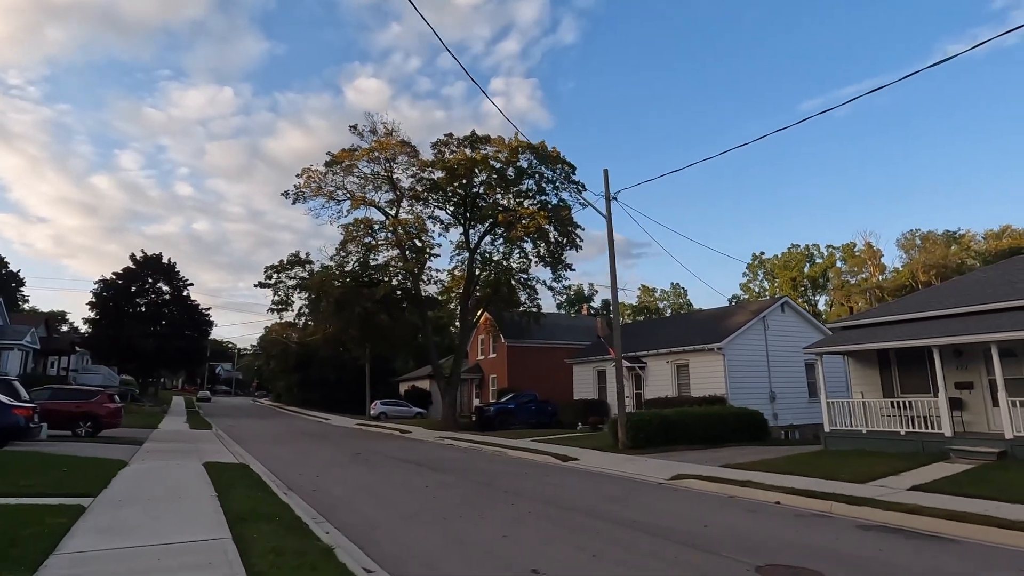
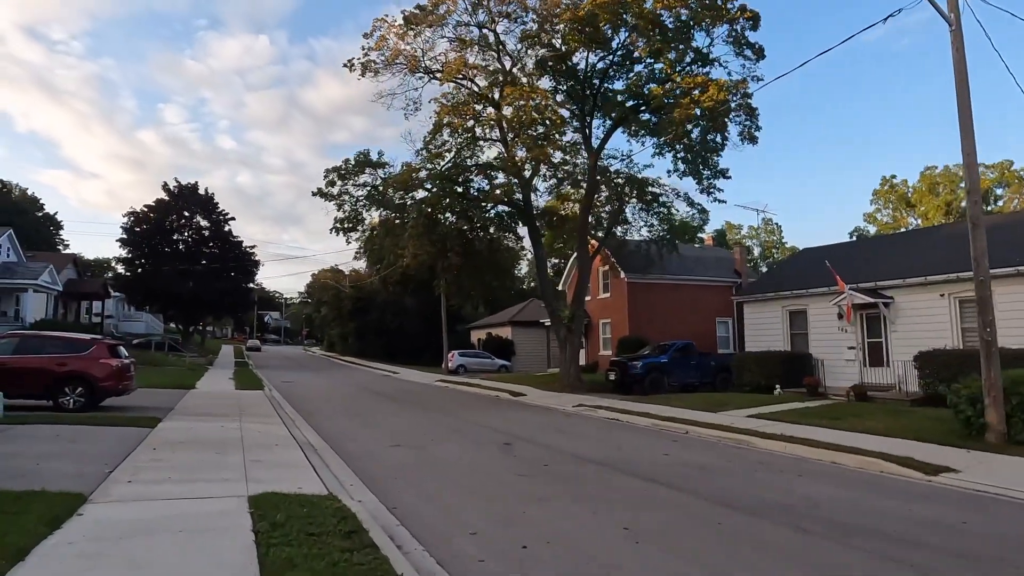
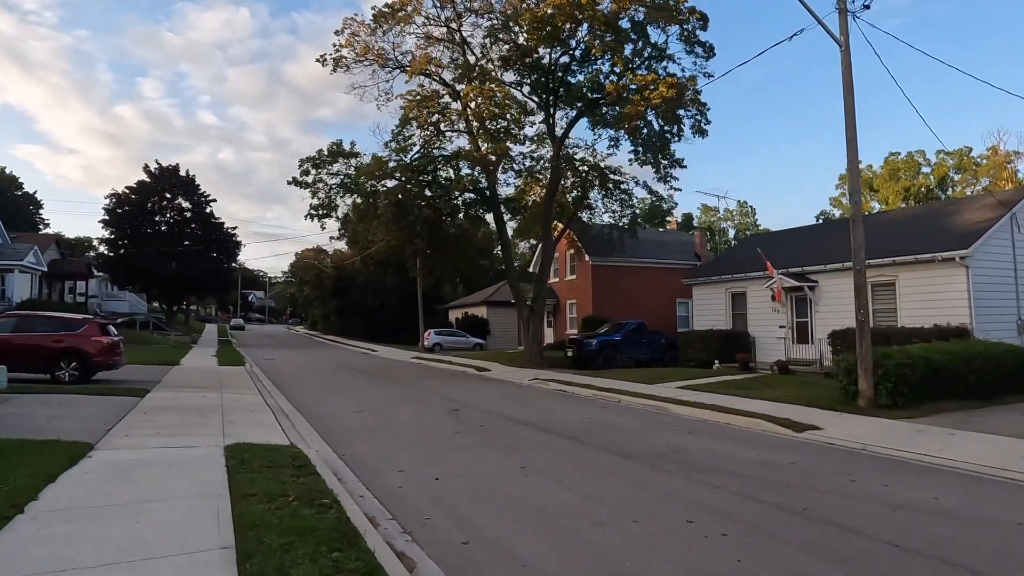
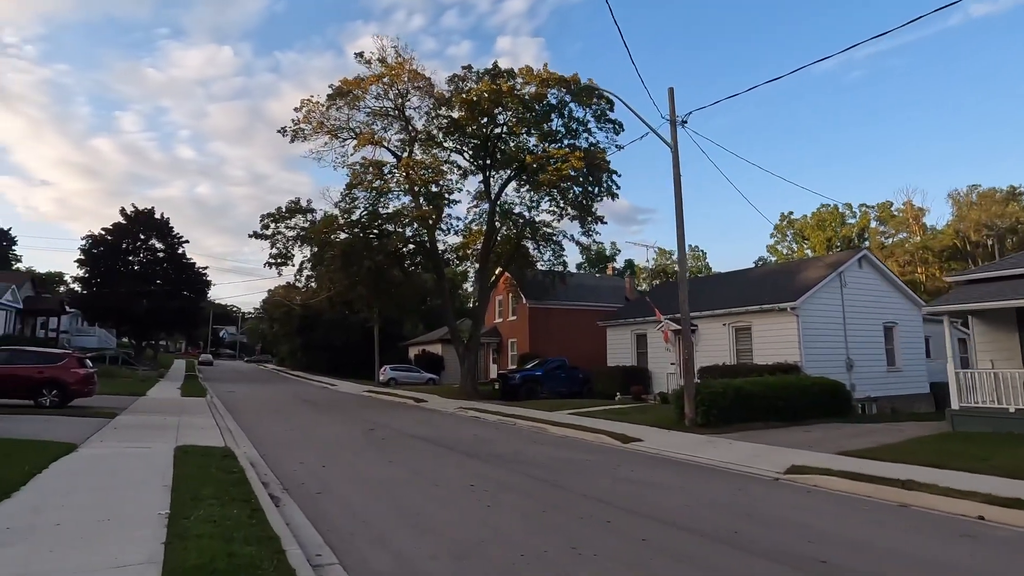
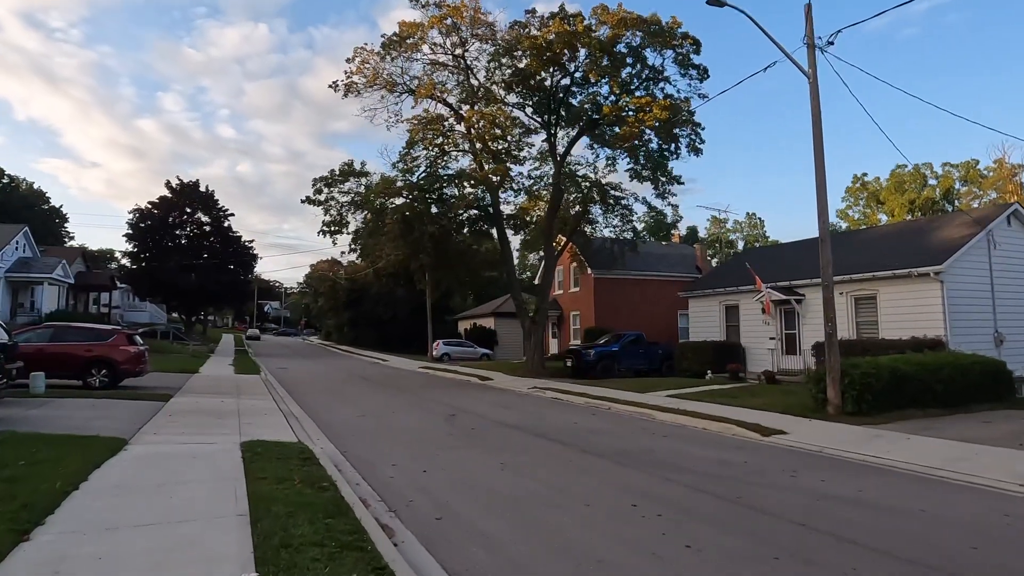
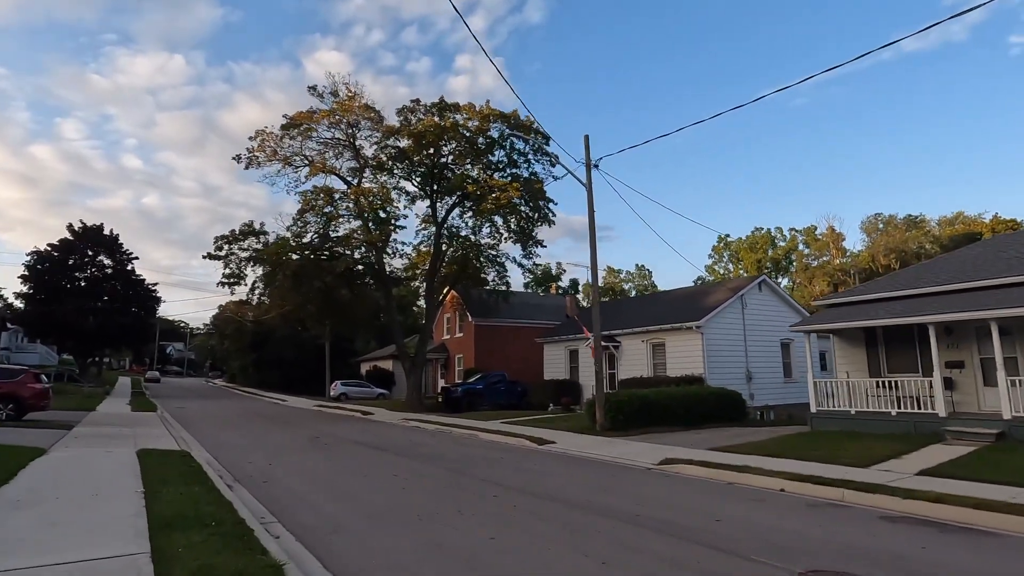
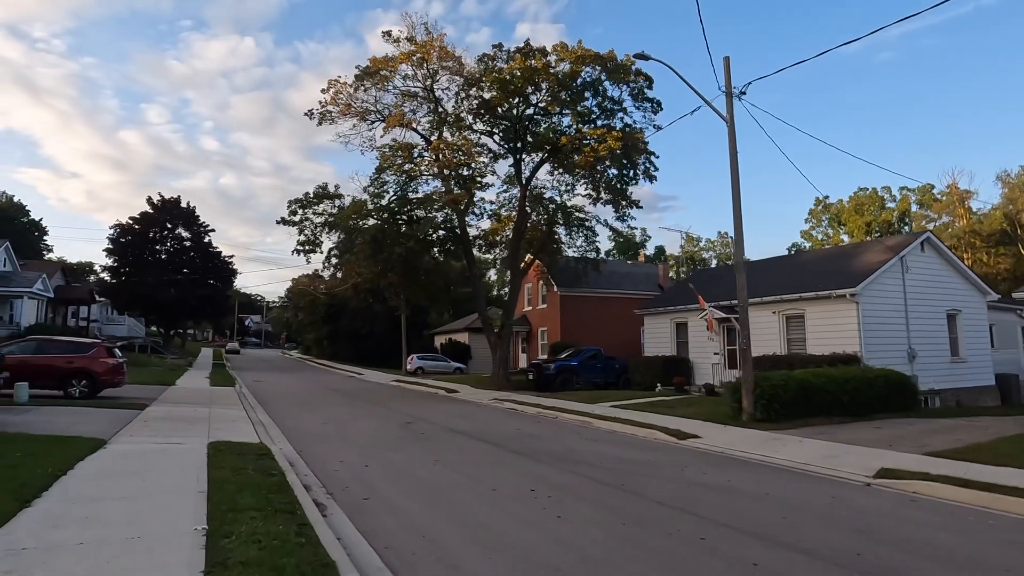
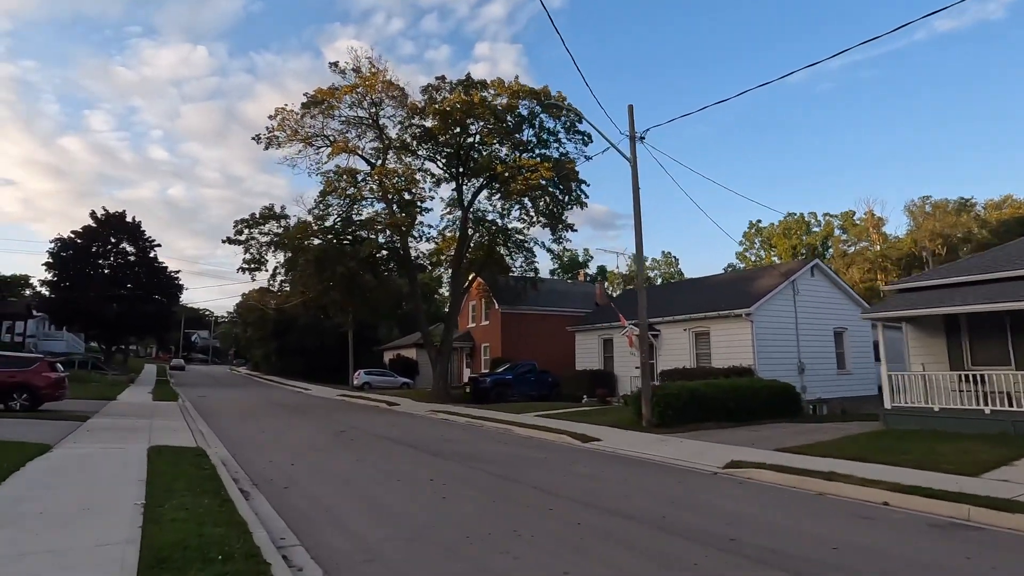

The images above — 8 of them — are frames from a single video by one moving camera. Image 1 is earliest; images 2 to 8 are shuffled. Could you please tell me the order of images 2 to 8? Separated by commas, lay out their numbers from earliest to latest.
6, 8, 4, 7, 5, 3, 2
